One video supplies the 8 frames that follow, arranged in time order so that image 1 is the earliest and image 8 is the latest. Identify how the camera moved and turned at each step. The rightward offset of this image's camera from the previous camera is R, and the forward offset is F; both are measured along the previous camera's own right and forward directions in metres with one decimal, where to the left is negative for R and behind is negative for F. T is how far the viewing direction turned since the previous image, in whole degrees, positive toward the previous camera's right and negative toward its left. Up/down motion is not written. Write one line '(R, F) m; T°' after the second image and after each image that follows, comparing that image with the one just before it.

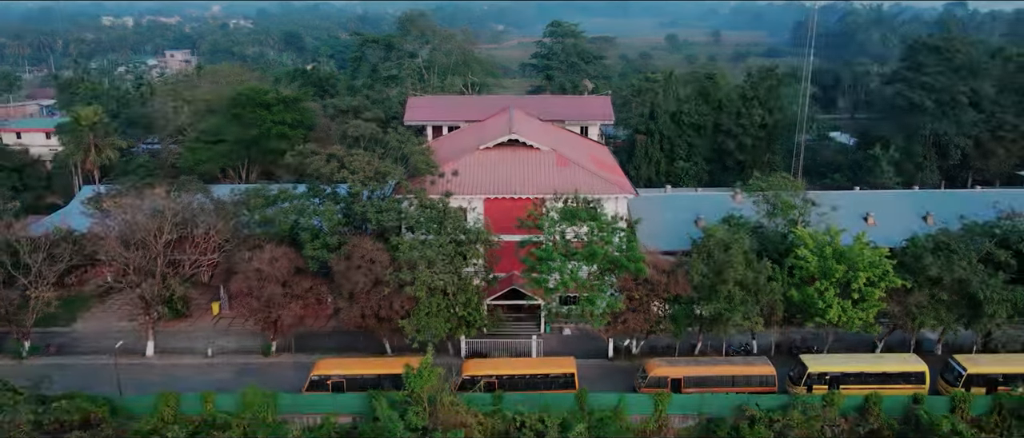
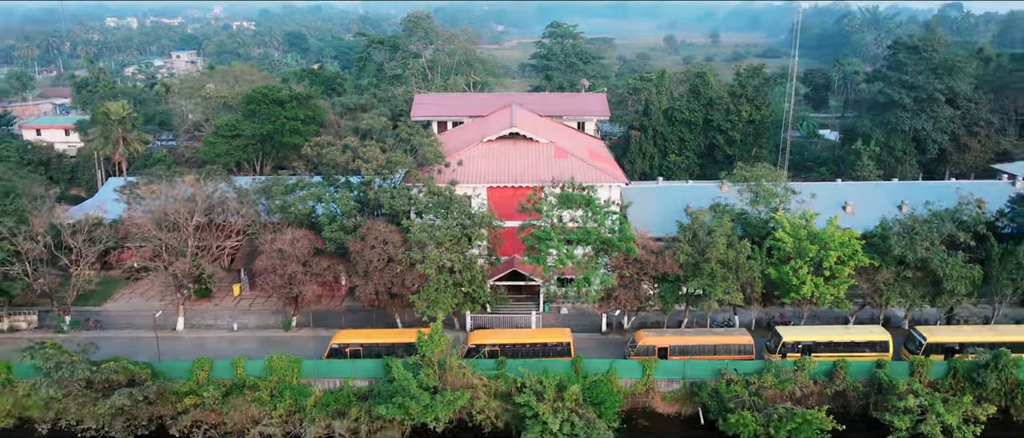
(0.0, -1.5) m; 0°
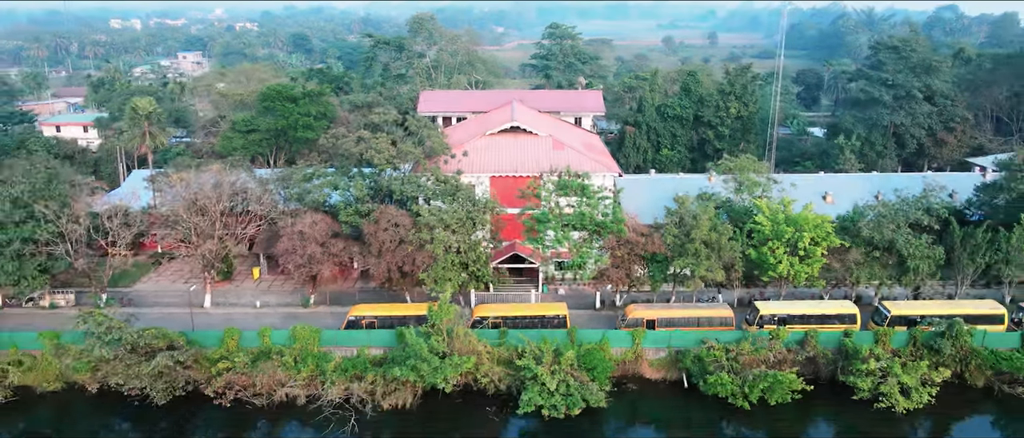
(0.0, -1.6) m; 0°
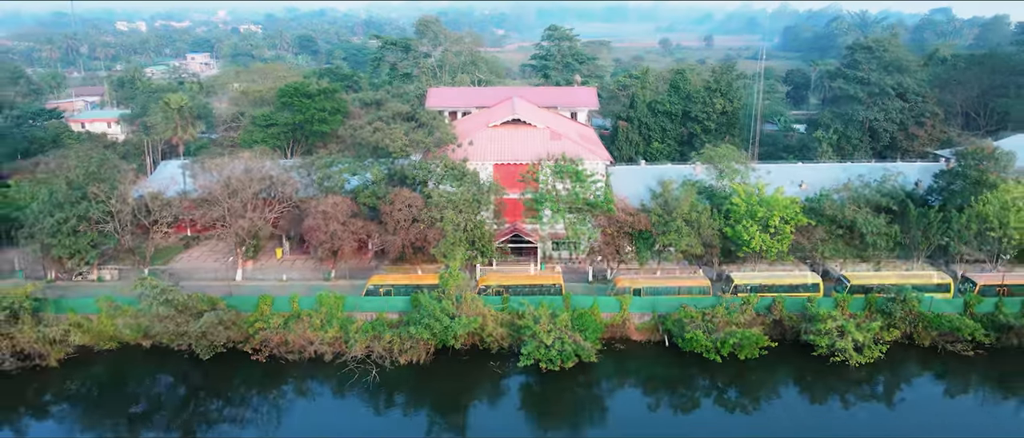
(0.0, -2.2) m; 0°
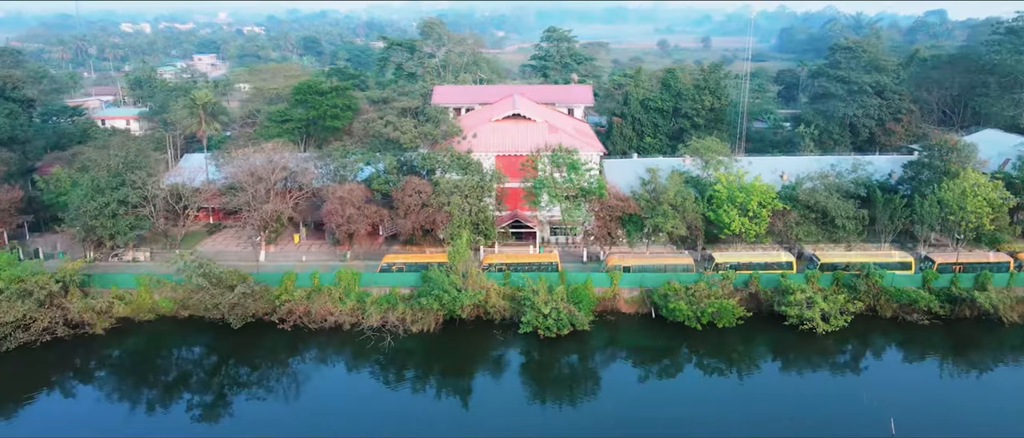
(0.0, -2.0) m; 0°
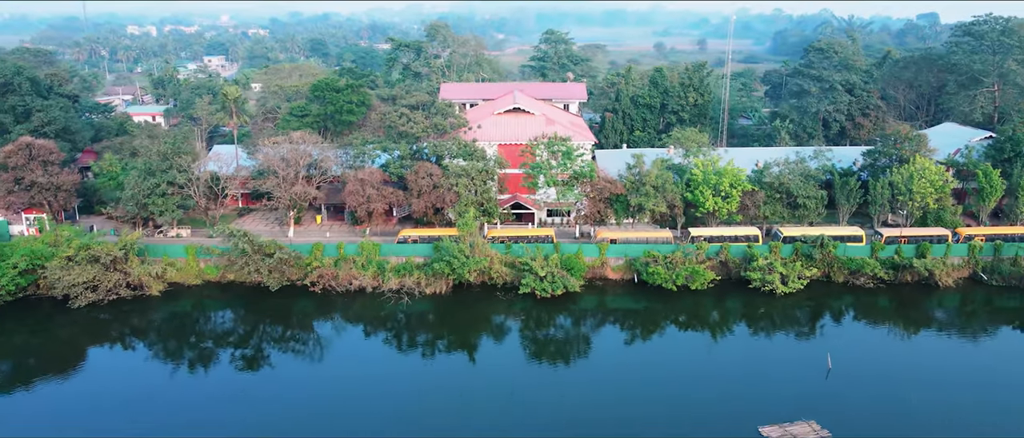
(-0.1, -3.1) m; 0°
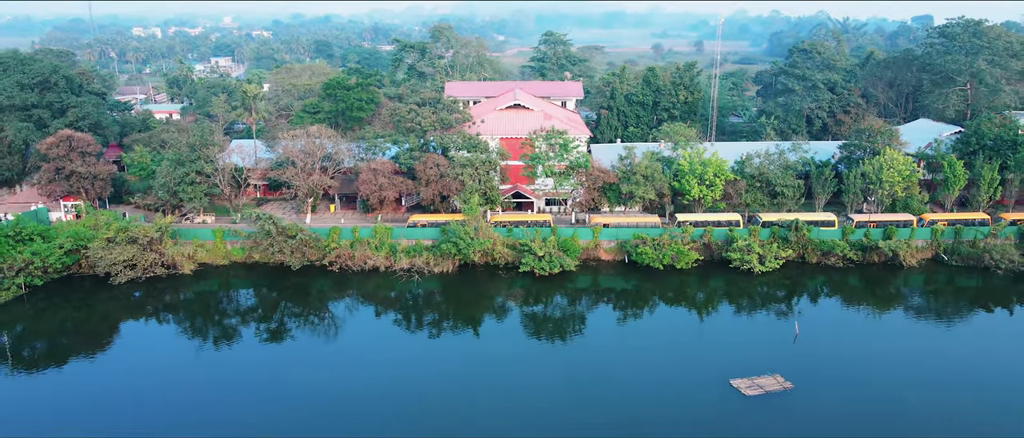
(0.0, -2.2) m; 0°
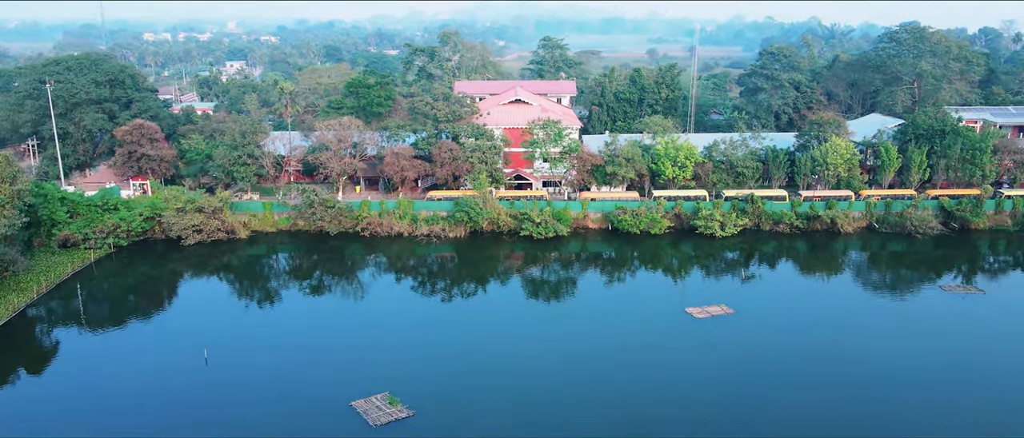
(-0.1, -5.1) m; 0°
